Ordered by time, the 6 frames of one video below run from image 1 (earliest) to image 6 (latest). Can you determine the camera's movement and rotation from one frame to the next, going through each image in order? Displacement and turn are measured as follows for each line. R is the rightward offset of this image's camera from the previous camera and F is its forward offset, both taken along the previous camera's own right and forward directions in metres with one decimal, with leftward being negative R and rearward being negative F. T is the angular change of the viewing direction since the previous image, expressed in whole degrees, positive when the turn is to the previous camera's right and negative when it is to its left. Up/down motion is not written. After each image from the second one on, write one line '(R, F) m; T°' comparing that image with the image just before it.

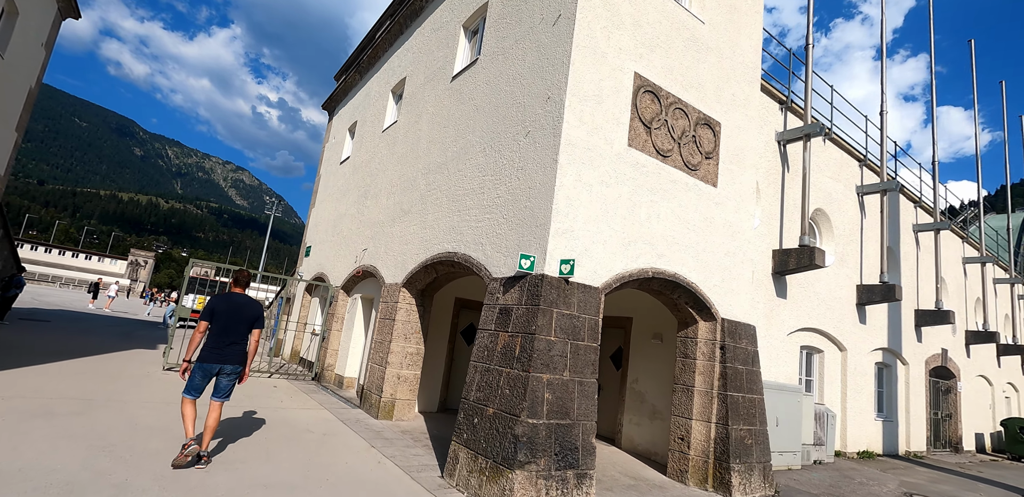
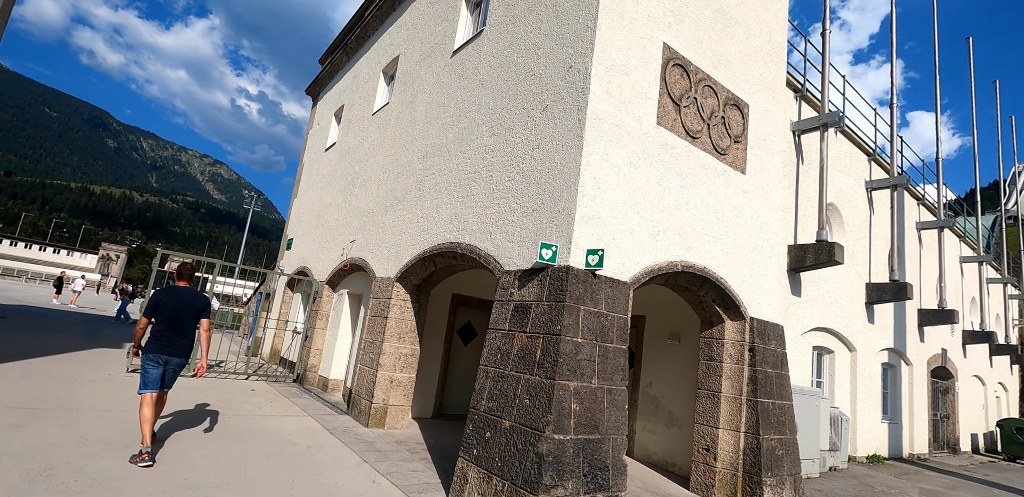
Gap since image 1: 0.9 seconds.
(-0.3, +0.7) m; +2°
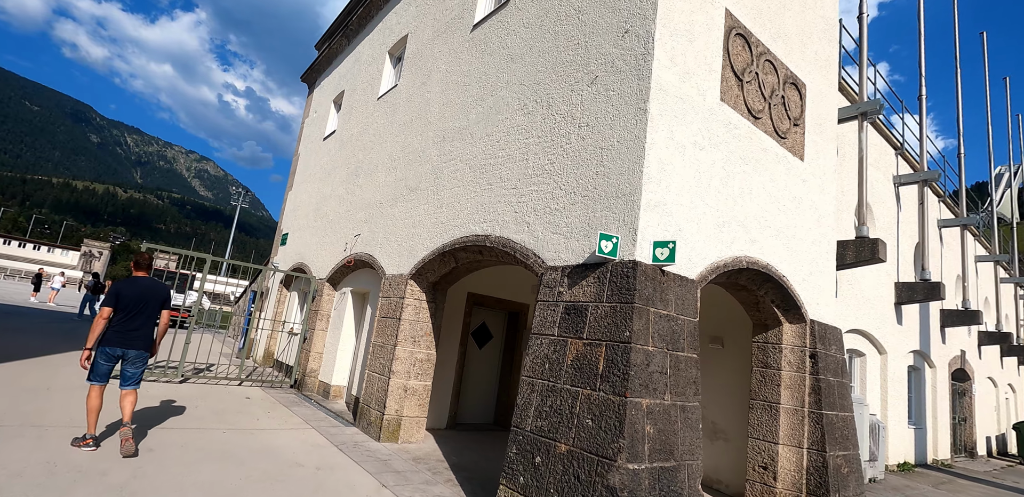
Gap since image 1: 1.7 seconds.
(-0.5, +0.7) m; +1°
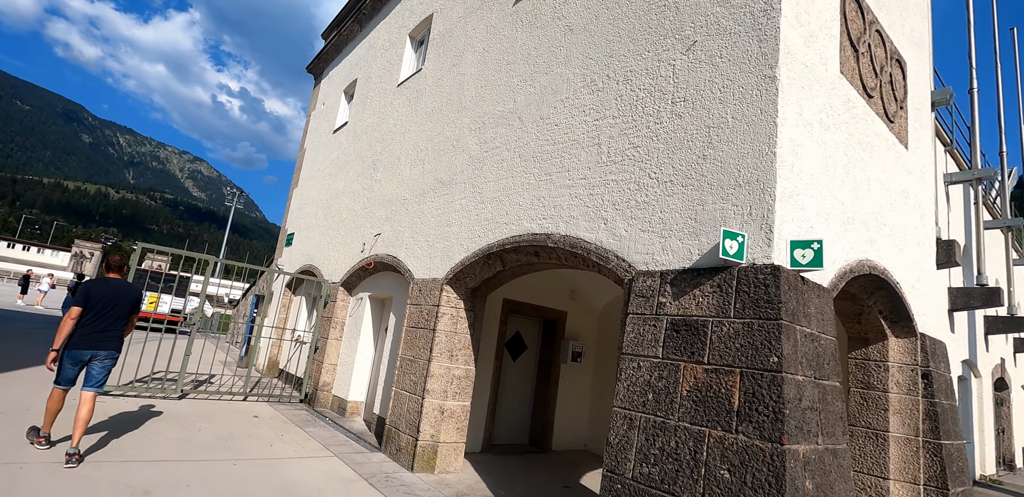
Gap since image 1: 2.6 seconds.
(-0.7, +0.8) m; +1°
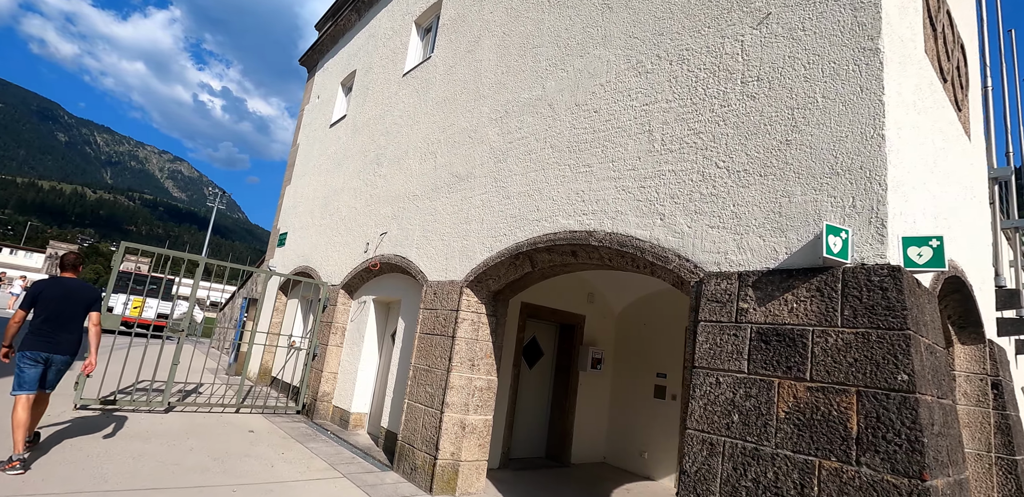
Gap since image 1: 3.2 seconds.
(-0.4, +0.5) m; +2°
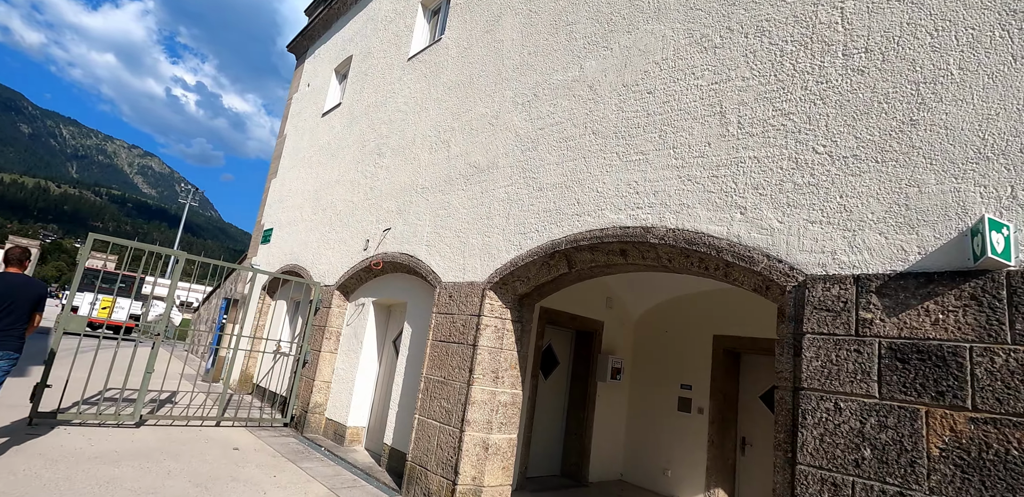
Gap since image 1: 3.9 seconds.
(-0.5, +0.6) m; +2°
